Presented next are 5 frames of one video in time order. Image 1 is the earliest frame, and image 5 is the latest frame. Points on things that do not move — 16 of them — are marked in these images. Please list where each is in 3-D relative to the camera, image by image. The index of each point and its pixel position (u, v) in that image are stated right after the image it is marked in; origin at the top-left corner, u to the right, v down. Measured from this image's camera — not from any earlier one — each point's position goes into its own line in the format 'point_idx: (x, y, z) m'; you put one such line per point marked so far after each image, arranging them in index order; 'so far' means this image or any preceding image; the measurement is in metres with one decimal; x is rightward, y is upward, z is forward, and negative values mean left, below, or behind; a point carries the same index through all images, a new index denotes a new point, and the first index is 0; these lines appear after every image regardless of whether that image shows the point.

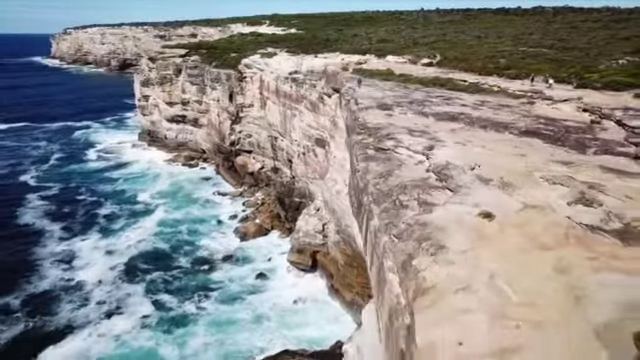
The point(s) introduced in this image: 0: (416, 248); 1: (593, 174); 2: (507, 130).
0: (+1.1, -0.9, +6.6) m
1: (+5.0, +0.1, +9.3) m
2: (+4.9, +1.3, +13.6) m
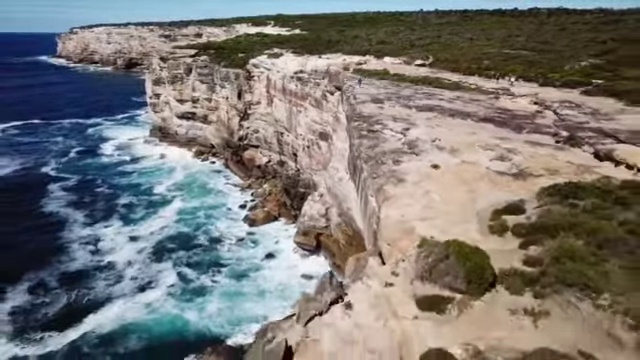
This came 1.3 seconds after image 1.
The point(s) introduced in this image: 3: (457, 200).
0: (+1.3, -0.1, +10.9) m
1: (+5.2, +0.9, +13.5) m
2: (+5.1, +2.1, +17.8) m
3: (+2.4, -0.4, +9.5) m
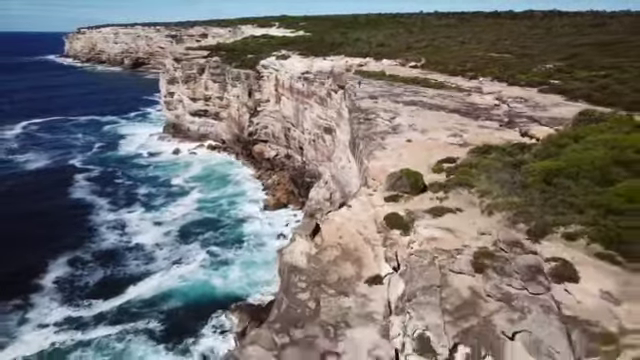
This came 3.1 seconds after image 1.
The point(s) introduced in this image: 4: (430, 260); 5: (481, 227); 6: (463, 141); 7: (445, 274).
0: (+1.6, +0.9, +16.4) m
1: (+5.5, +1.9, +19.1) m
2: (+5.5, +3.2, +23.4) m
3: (+2.8, +0.6, +15.0) m
4: (+1.7, -1.2, +8.0) m
5: (+2.8, -0.8, +9.0) m
6: (+4.6, +1.2, +16.8) m
7: (+1.8, -1.3, +7.6) m
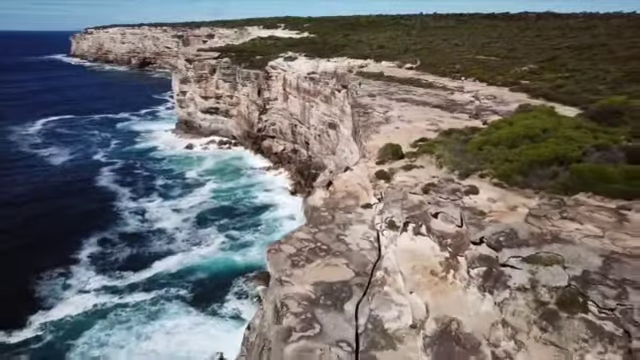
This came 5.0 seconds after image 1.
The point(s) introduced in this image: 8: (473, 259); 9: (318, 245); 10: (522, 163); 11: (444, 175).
0: (+2.0, +1.9, +22.0) m
1: (+6.0, +2.9, +24.6) m
2: (+5.9, +4.2, +28.9) m
3: (+3.2, +1.6, +20.6) m
4: (+2.1, -0.2, +13.6) m
5: (+3.2, +0.2, +14.5) m
6: (+5.0, +2.2, +22.4) m
7: (+2.2, -0.4, +13.2) m
8: (+2.7, -1.4, +9.3) m
9: (0.0, -1.5, +12.1) m
10: (+5.1, +0.4, +13.3) m
11: (+3.4, +0.1, +14.2) m
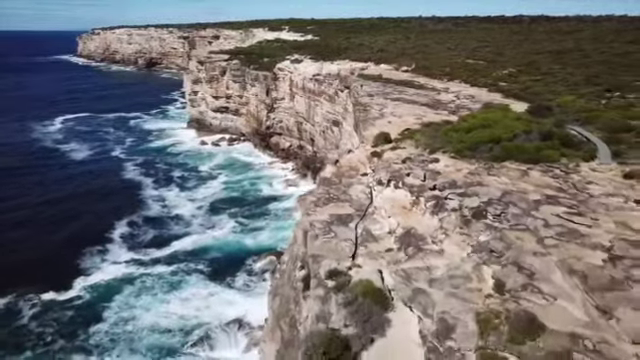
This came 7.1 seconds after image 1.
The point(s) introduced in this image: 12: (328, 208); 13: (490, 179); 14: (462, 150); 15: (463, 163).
0: (+2.5, +2.9, +27.9) m
1: (+6.4, +3.9, +30.5) m
2: (+6.4, +5.1, +34.8) m
3: (+3.6, +2.6, +26.5) m
4: (+2.5, +0.7, +19.5) m
5: (+3.6, +1.1, +20.4) m
6: (+5.5, +3.2, +28.2) m
7: (+2.6, +0.6, +19.1) m
8: (+3.1, -0.5, +15.2) m
9: (+0.4, -0.6, +18.0) m
10: (+5.5, +1.3, +19.1) m
11: (+3.8, +1.1, +20.1) m
12: (+0.3, -0.9, +17.1) m
13: (+5.2, 0.0, +15.8) m
14: (+5.1, +1.1, +18.8) m
15: (+4.9, +0.6, +17.9) m
